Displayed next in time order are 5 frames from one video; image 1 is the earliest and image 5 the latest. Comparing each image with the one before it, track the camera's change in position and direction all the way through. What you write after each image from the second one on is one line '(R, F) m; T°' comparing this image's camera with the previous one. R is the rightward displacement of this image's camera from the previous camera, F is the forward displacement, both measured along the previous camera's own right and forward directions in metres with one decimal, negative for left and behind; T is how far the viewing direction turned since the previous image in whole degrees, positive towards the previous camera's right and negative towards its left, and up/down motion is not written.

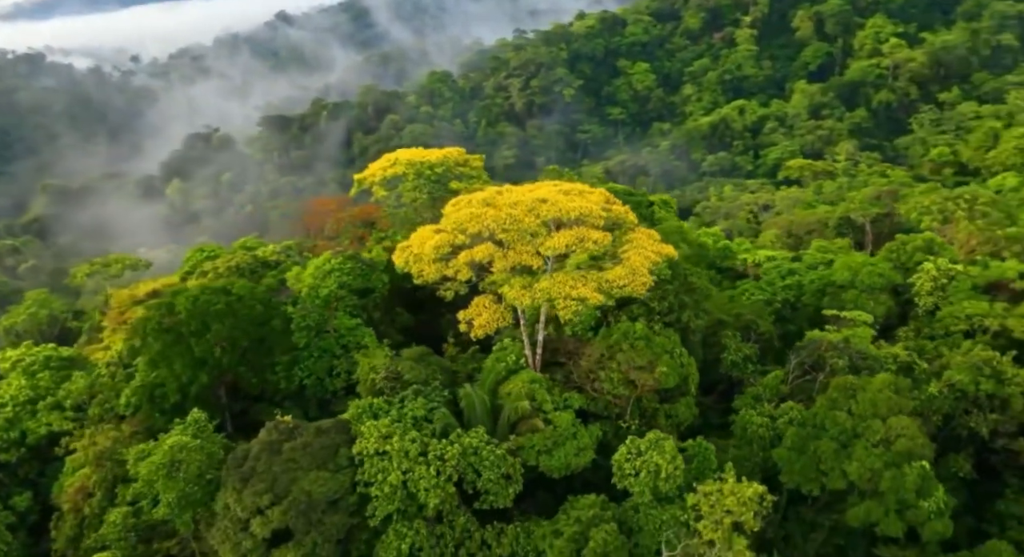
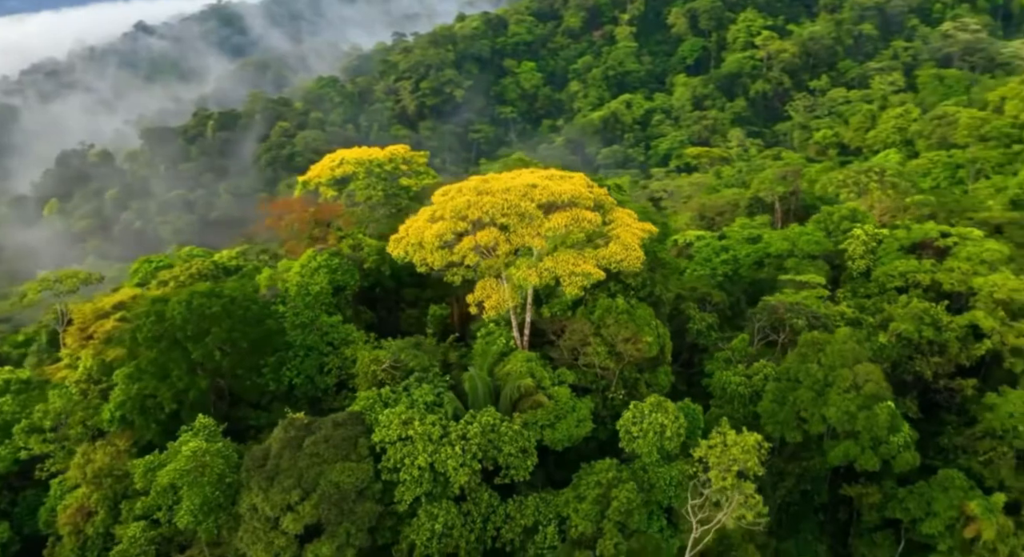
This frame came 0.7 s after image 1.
(-1.7, -0.2) m; +8°
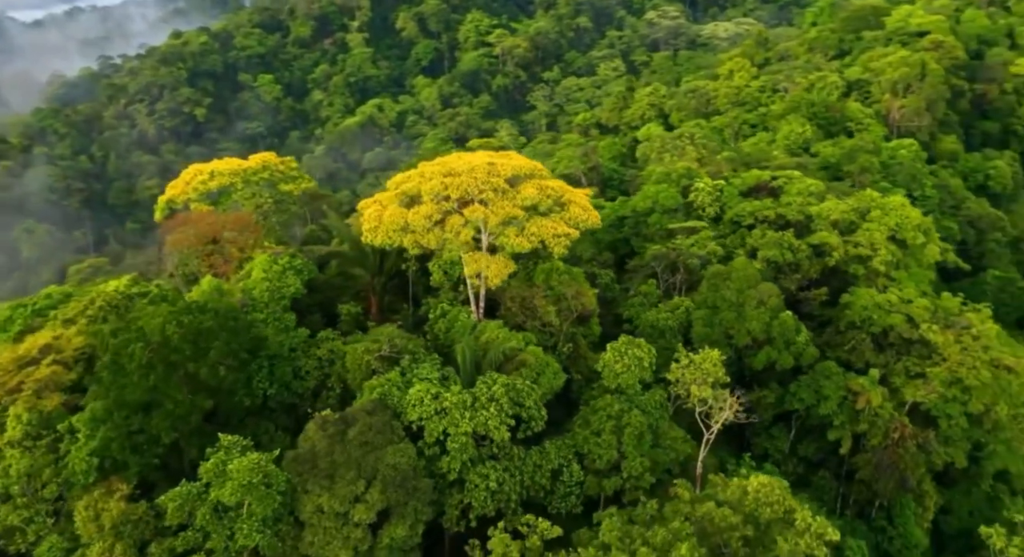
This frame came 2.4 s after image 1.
(-3.8, -0.1) m; +18°
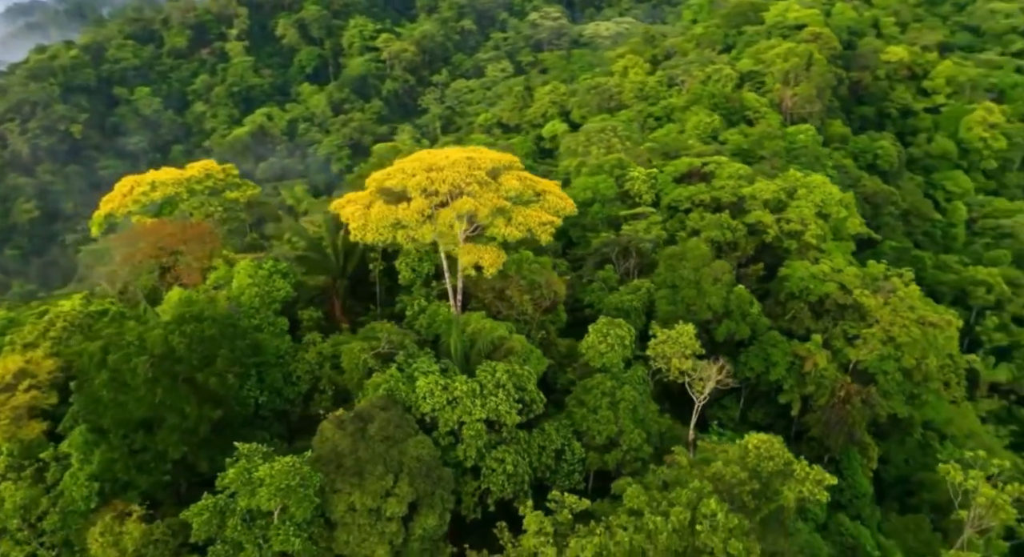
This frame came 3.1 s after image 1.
(-1.7, -0.2) m; +8°
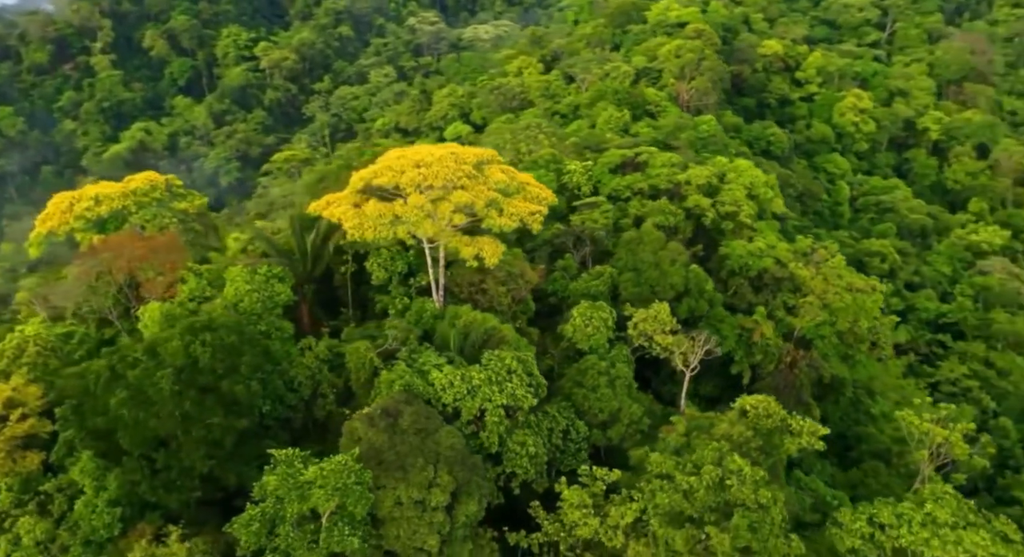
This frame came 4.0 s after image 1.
(-1.9, -0.2) m; +8°
